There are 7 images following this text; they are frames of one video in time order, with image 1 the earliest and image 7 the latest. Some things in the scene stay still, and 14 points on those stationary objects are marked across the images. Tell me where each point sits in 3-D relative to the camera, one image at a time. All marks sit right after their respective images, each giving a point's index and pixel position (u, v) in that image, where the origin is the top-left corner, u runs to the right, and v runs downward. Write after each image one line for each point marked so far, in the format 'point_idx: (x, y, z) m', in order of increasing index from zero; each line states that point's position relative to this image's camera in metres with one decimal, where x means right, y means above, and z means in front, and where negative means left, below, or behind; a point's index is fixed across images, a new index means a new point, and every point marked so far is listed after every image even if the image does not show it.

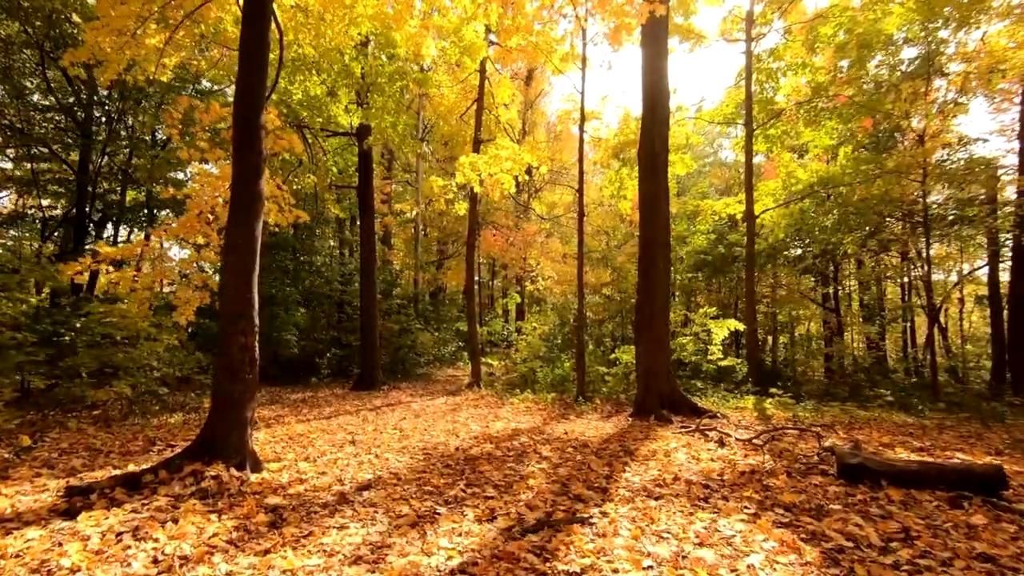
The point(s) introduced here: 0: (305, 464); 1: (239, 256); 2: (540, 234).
0: (-1.9, -1.6, +4.7) m
1: (-2.4, +0.3, +4.4) m
2: (+0.9, +1.8, +17.0) m
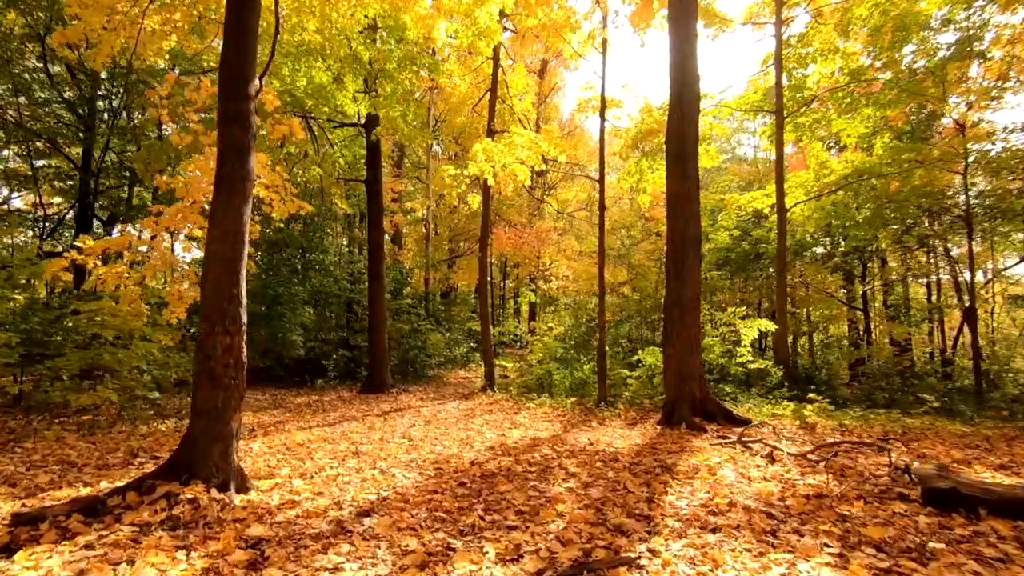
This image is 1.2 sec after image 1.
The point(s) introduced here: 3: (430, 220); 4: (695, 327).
0: (-1.7, -1.6, +4.1) m
1: (-2.2, +0.3, +3.8) m
2: (+1.4, +1.8, +16.4) m
3: (-2.7, +2.2, +16.8) m
4: (+2.7, -0.6, +7.6) m
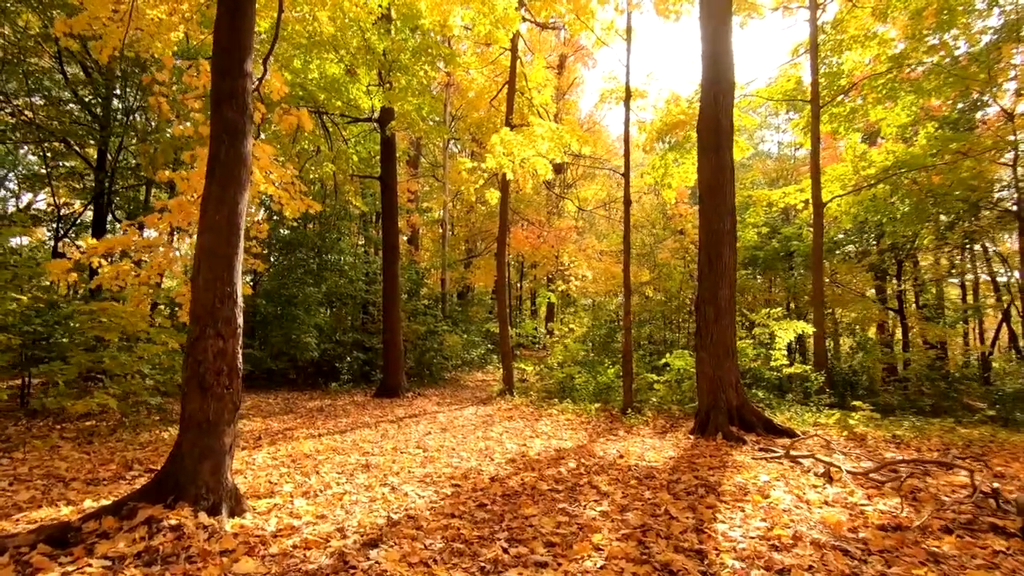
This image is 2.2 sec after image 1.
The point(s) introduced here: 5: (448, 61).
0: (-1.5, -1.6, +3.7) m
1: (-2.0, +0.3, +3.4) m
2: (+2.0, +1.8, +15.9) m
3: (-2.1, +2.1, +16.4) m
4: (+3.0, -0.6, +7.0) m
5: (-1.2, +4.2, +9.4) m
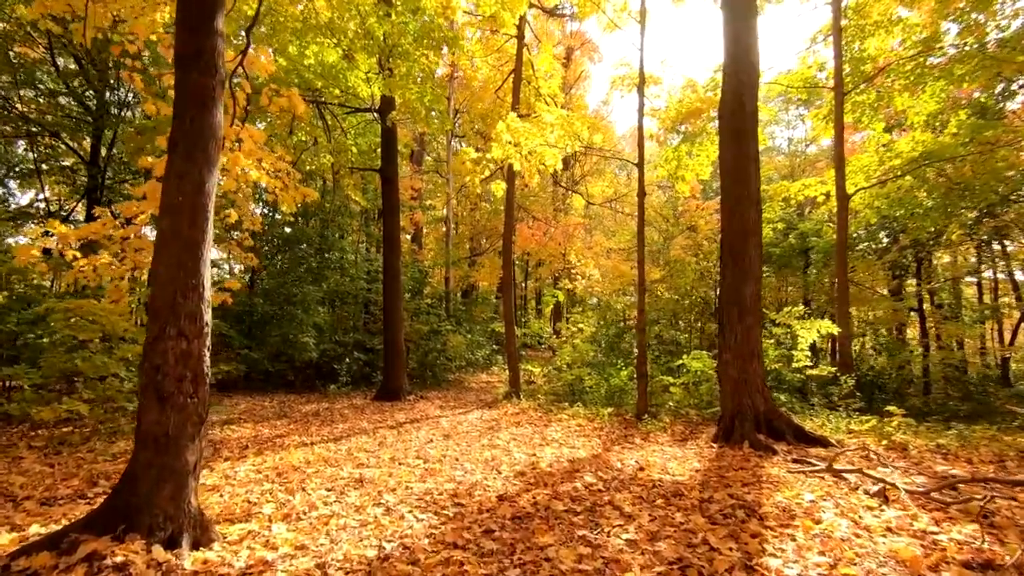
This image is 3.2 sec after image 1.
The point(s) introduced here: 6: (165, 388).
0: (-1.5, -1.5, +3.2) m
1: (-1.9, +0.4, +2.9) m
2: (+2.1, +1.9, +15.4) m
3: (-2.0, +2.2, +15.9) m
4: (+3.1, -0.5, +6.5) m
5: (-1.1, +4.3, +9.0) m
6: (-1.9, -0.6, +2.8) m
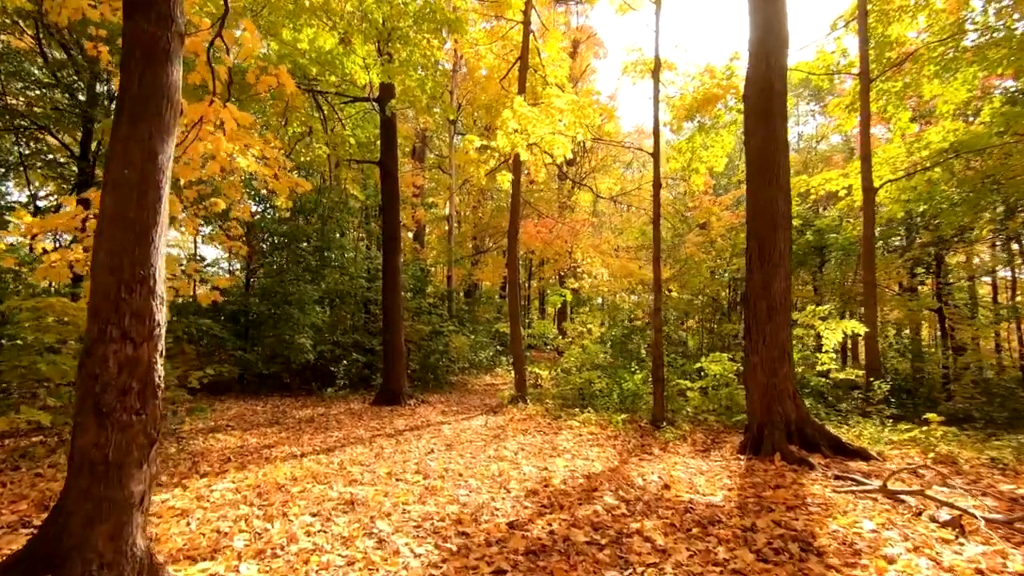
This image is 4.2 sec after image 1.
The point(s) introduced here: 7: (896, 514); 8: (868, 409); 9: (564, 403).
0: (-1.4, -1.5, +2.7) m
1: (-1.9, +0.4, +2.4) m
2: (+2.3, +1.9, +14.9) m
3: (-1.8, +2.2, +15.4) m
4: (+3.2, -0.5, +5.9) m
5: (-1.0, +4.3, +8.4) m
6: (-1.8, -0.5, +2.3) m
7: (+2.7, -1.6, +3.6) m
8: (+5.5, -1.9, +7.8) m
9: (+1.0, -2.2, +9.7) m
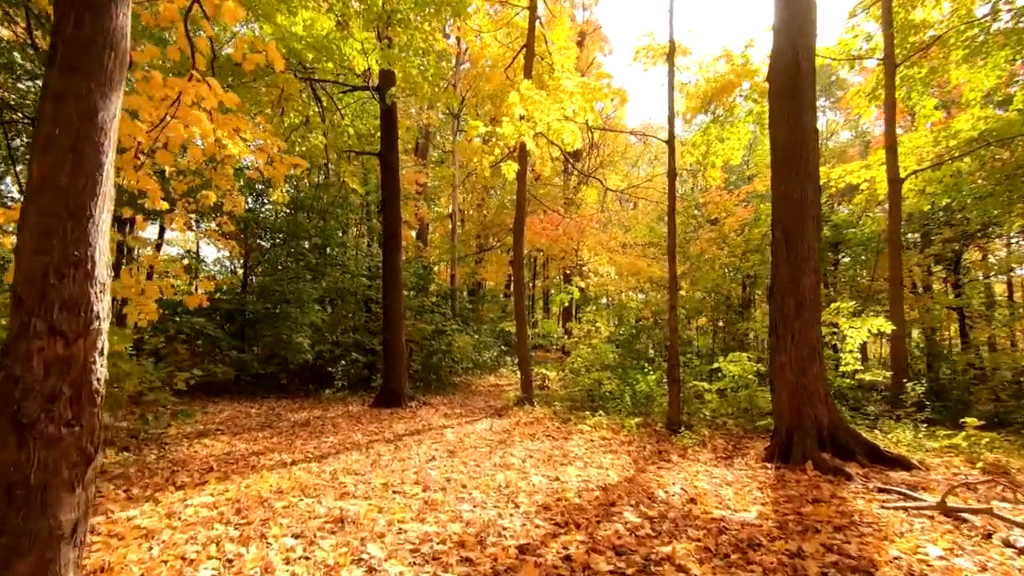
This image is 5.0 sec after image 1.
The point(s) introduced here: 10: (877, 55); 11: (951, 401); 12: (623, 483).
0: (-1.3, -1.4, +2.3) m
1: (-1.8, +0.5, +2.0) m
2: (+2.4, +2.0, +14.4) m
3: (-1.7, +2.3, +15.0) m
4: (+3.3, -0.4, +5.5) m
5: (-0.9, +4.4, +8.0) m
6: (-1.8, -0.5, +1.9) m
7: (+2.8, -1.5, +3.1) m
8: (+5.6, -1.8, +7.4) m
9: (+1.1, -2.1, +9.3) m
10: (+7.2, +4.6, +10.0) m
11: (+7.8, -2.0, +9.1) m
12: (+1.0, -1.8, +4.6) m
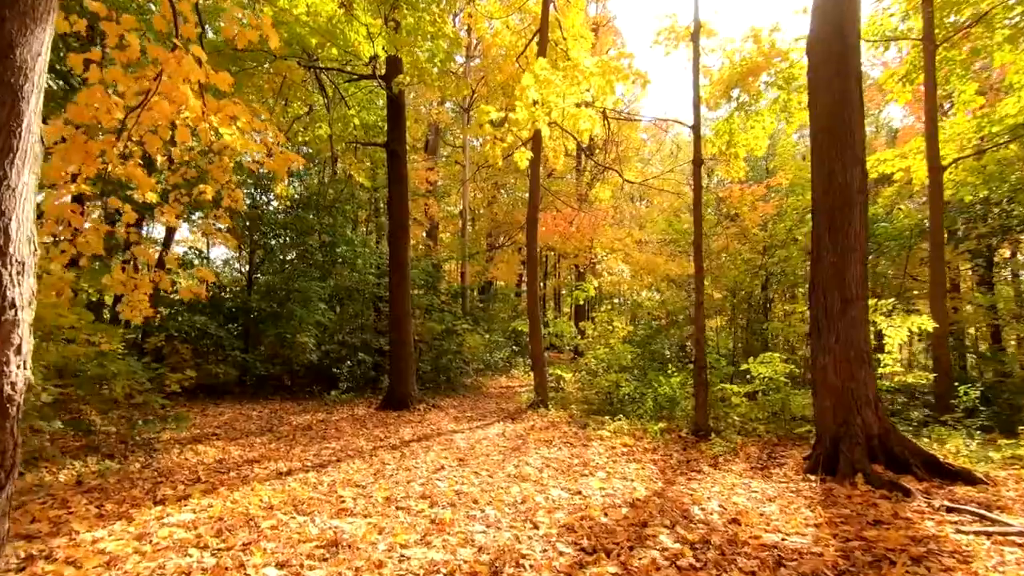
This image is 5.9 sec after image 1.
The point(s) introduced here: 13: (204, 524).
0: (-1.2, -1.4, +1.8) m
1: (-1.7, +0.6, +1.6) m
2: (+2.7, +2.0, +13.9) m
3: (-1.3, +2.3, +14.5) m
4: (+3.5, -0.4, +4.9) m
5: (-0.7, +4.4, +7.6) m
6: (-1.7, -0.4, +1.4) m
7: (+2.9, -1.5, +2.6) m
8: (+5.8, -1.7, +6.8) m
9: (+1.3, -2.1, +8.8) m
10: (+7.4, +4.6, +9.4) m
11: (+8.0, -1.9, +8.5) m
12: (+1.1, -1.7, +4.1) m
13: (-2.0, -1.5, +3.3) m
